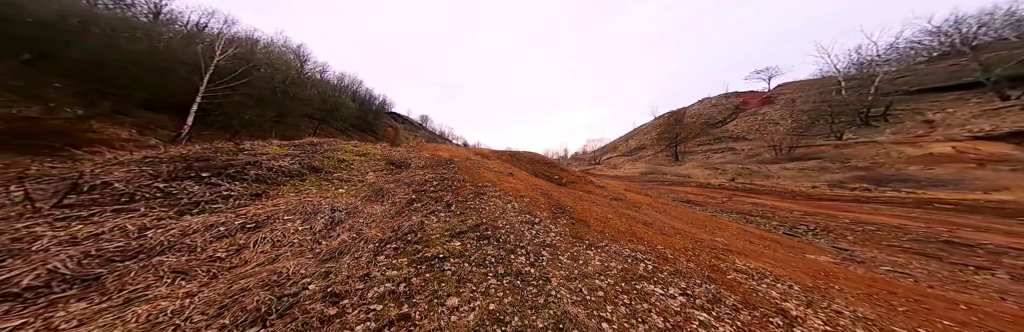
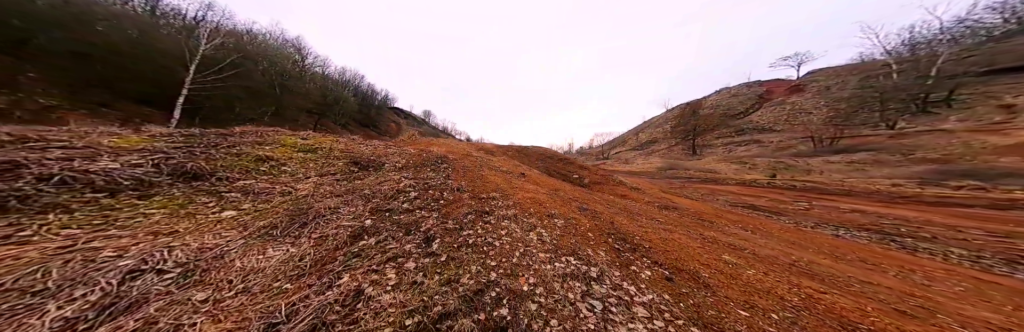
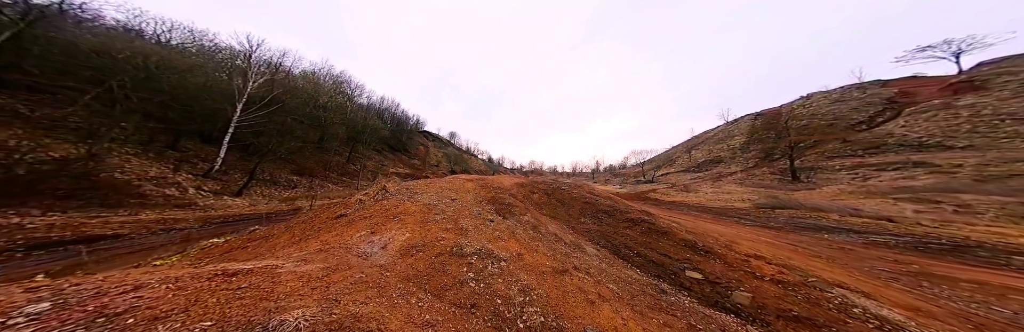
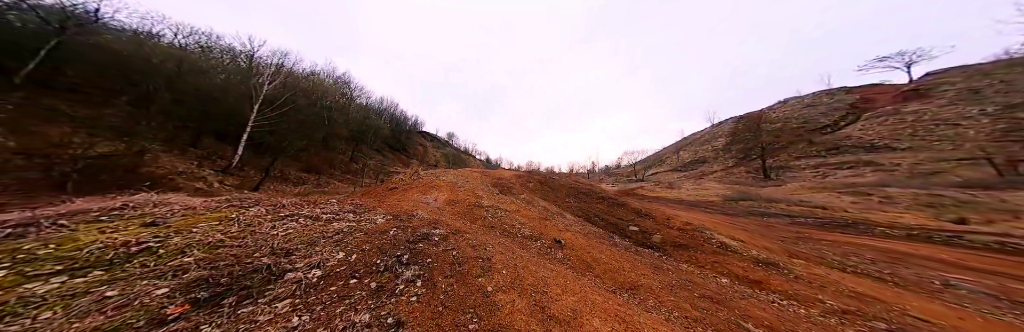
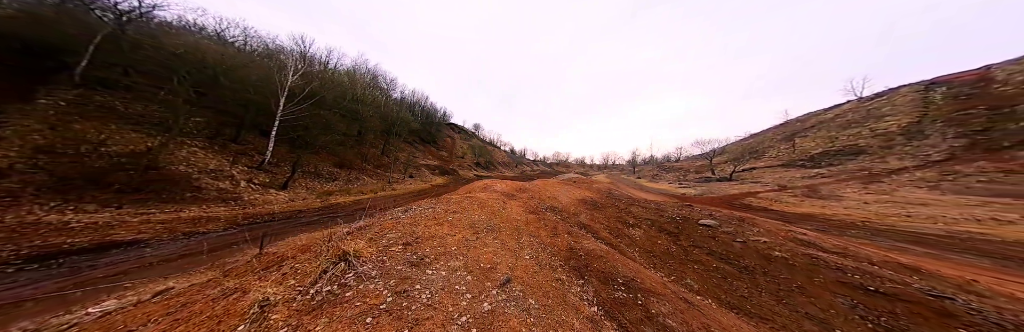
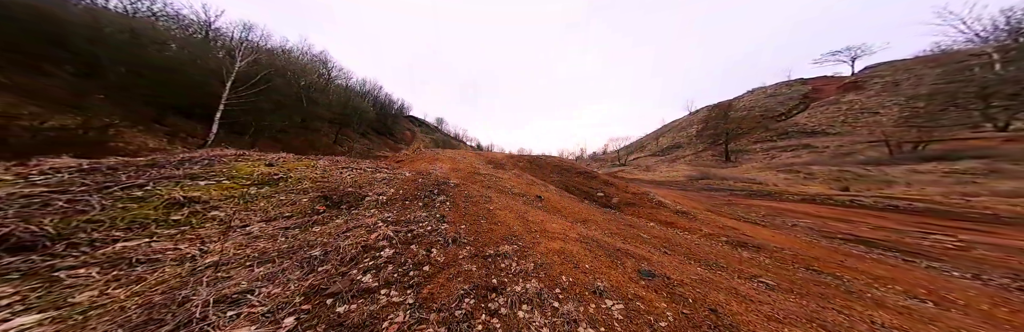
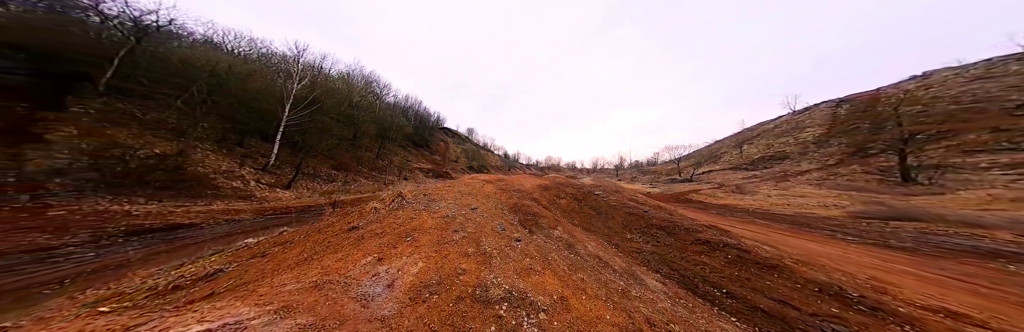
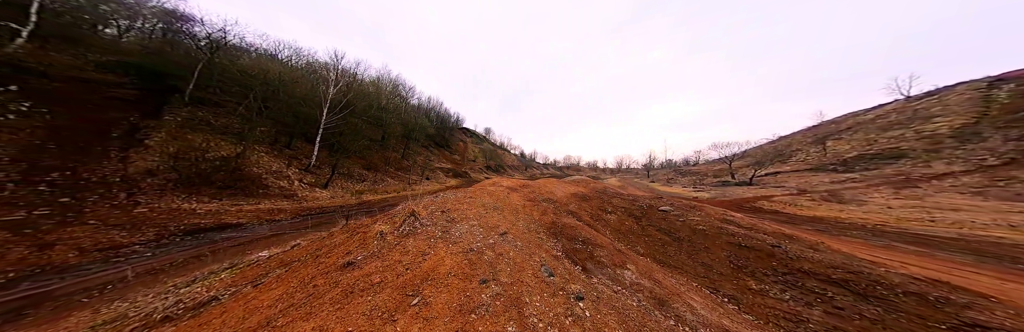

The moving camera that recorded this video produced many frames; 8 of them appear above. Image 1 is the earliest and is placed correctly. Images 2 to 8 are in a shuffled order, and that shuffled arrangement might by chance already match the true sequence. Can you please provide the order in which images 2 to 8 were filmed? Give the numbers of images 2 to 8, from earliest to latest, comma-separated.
2, 6, 4, 3, 7, 8, 5
